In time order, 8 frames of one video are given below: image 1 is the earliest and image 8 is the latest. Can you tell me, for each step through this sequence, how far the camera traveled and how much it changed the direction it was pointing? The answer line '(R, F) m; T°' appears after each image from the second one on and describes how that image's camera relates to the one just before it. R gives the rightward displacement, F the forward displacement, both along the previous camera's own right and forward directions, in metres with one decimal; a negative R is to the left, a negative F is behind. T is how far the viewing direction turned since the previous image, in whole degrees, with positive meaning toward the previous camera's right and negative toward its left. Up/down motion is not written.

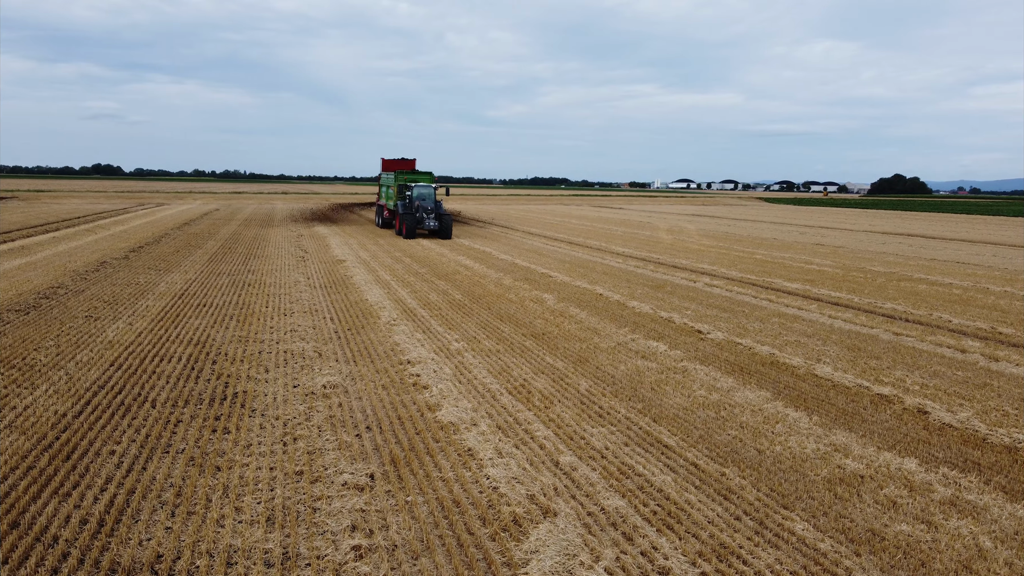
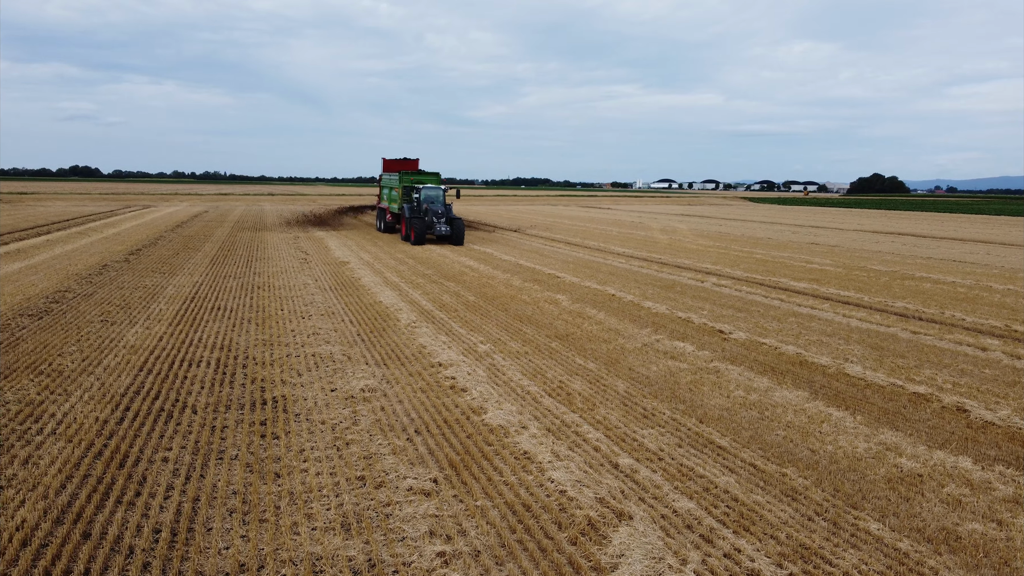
(-0.5, 0.0) m; +1°
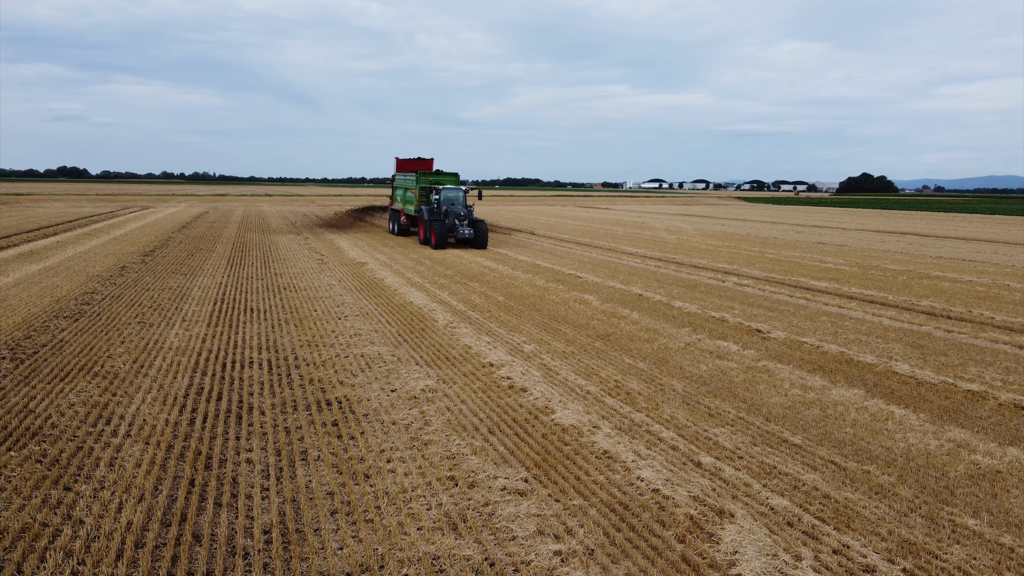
(-0.6, 0.0) m; +1°
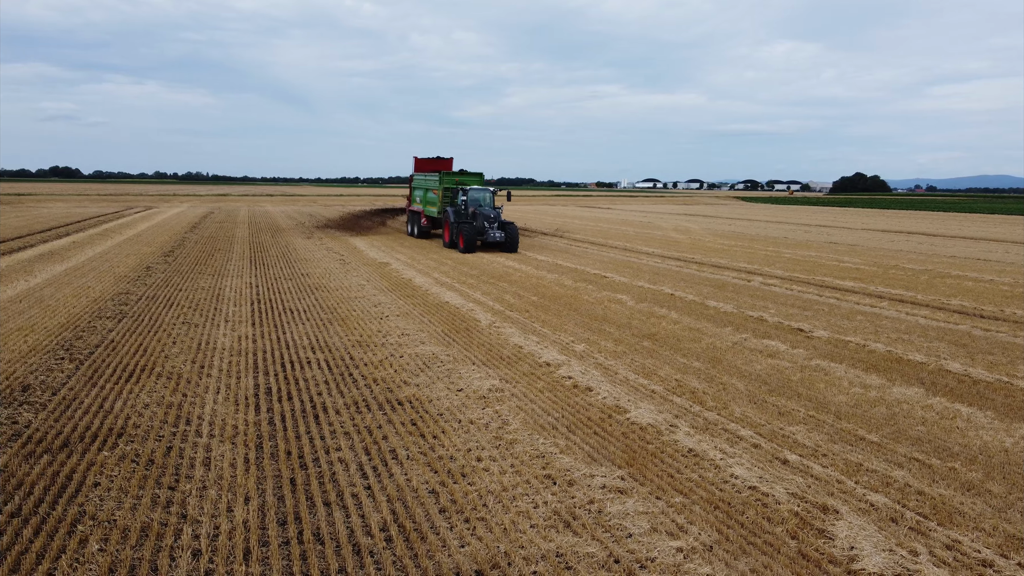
(-0.6, 0.0) m; +1°
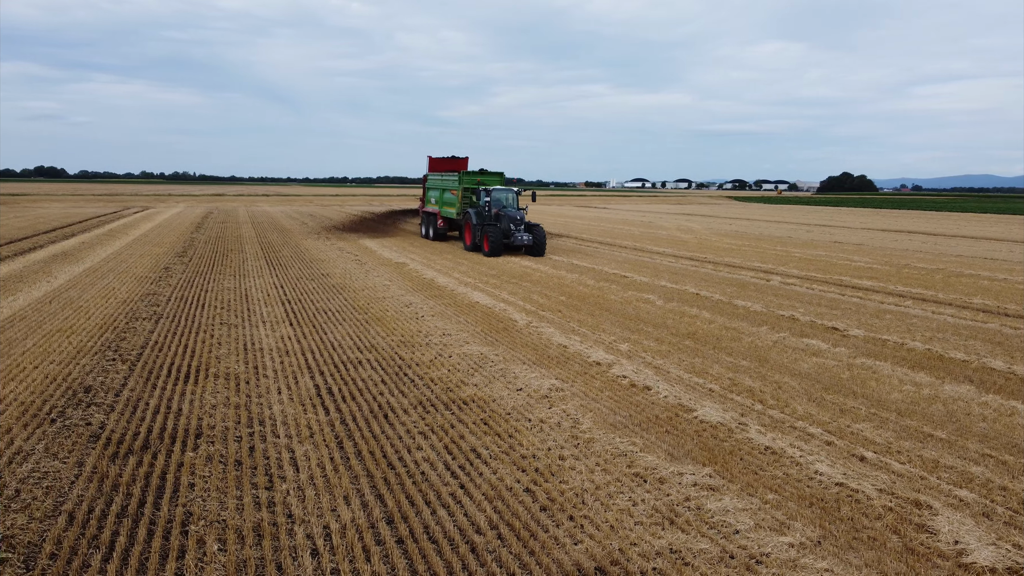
(-0.6, 0.0) m; +1°
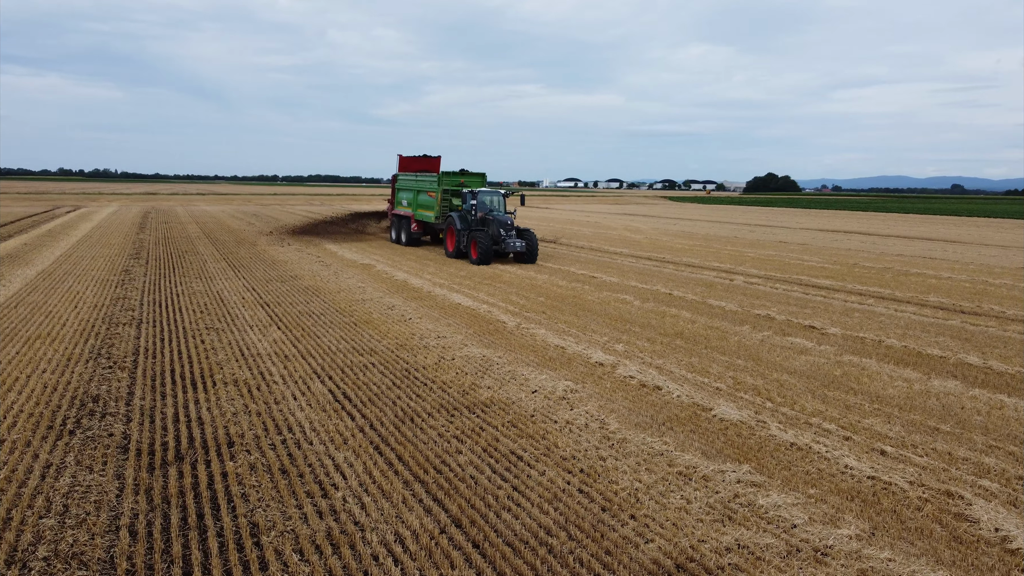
(-0.7, 0.0) m; +5°
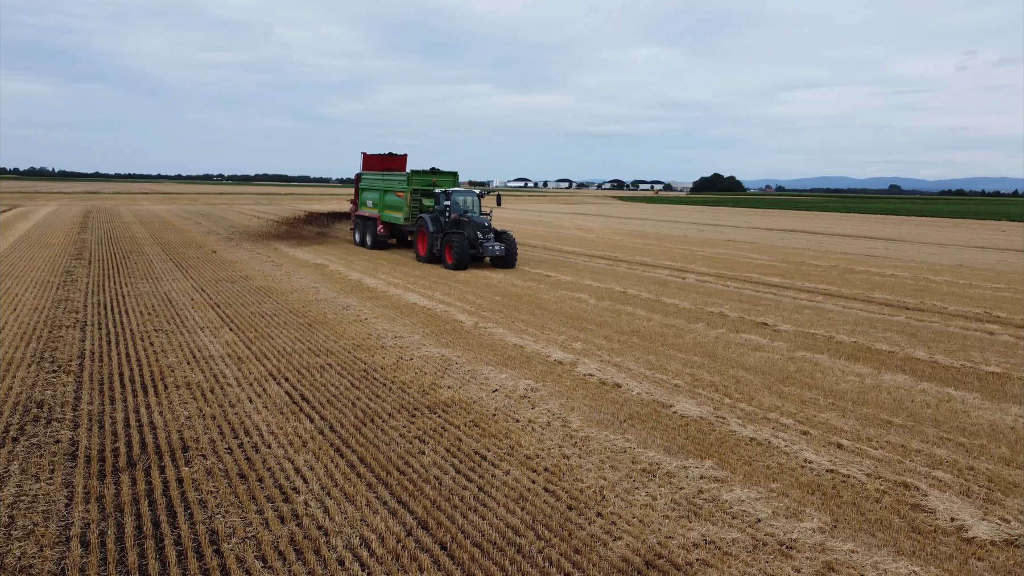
(-0.1, 0.0) m; +3°
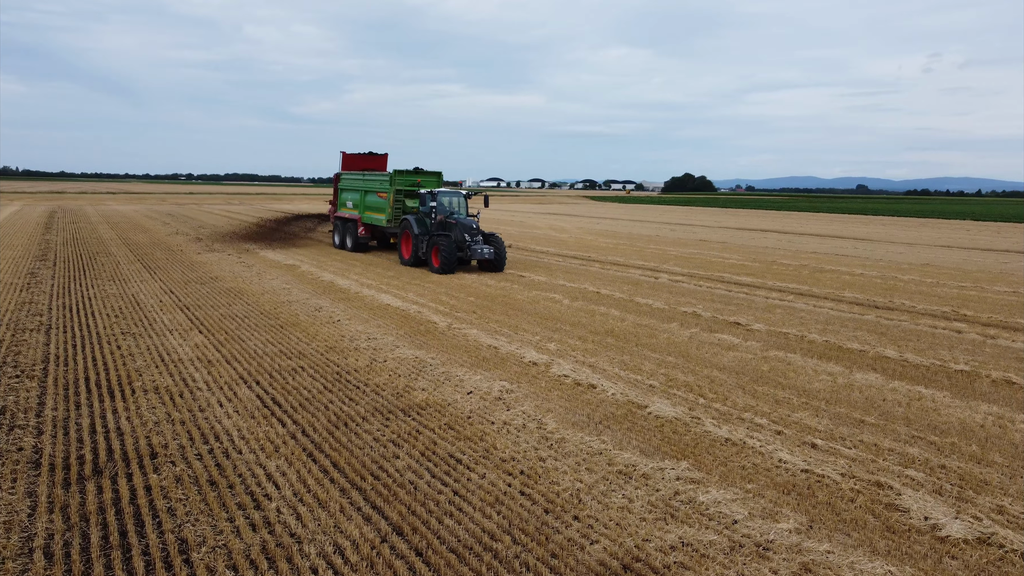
(0.0, 0.0) m; +2°
